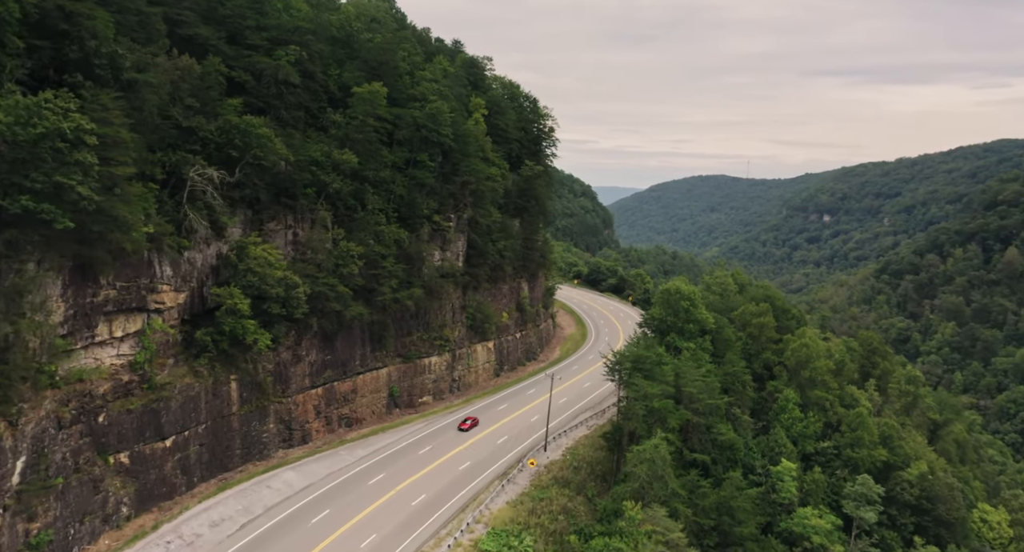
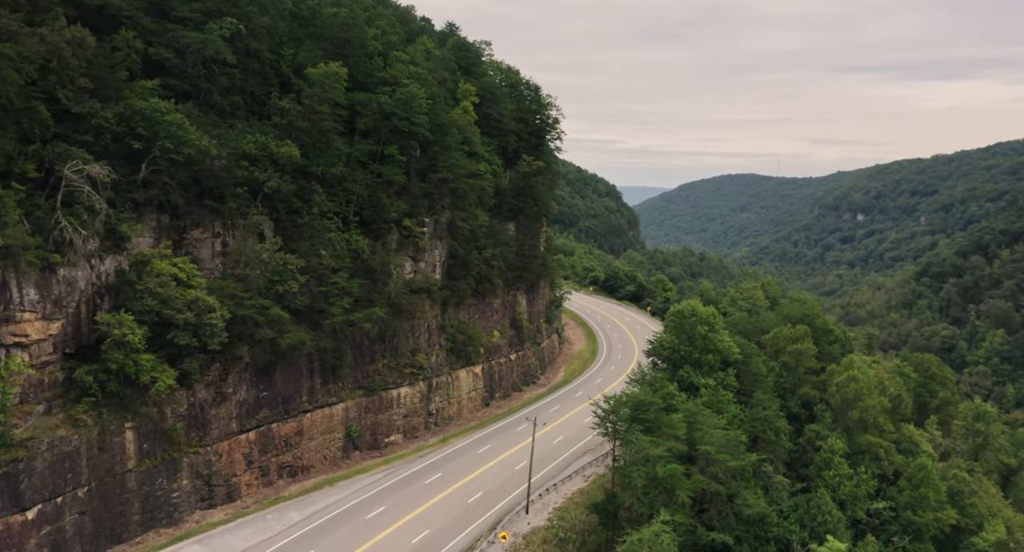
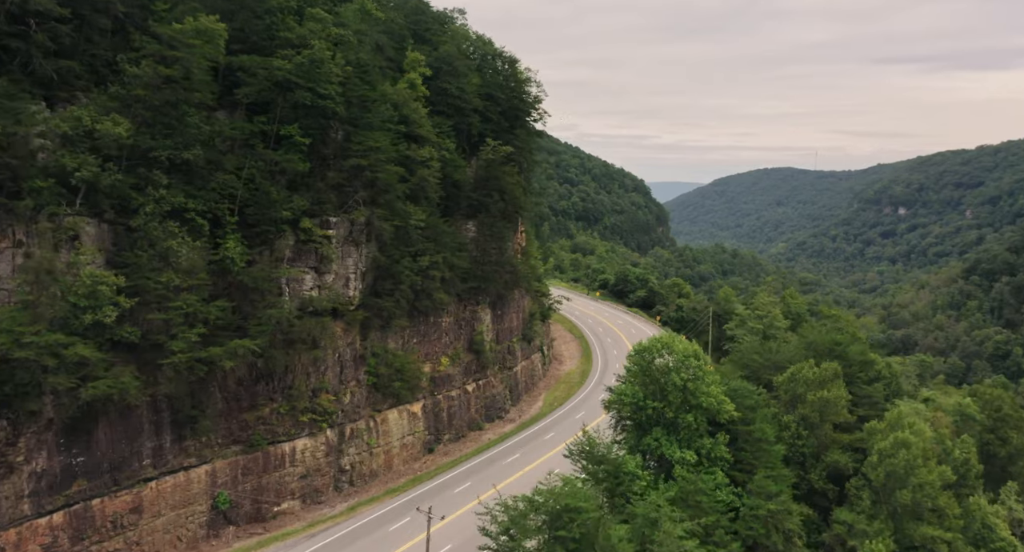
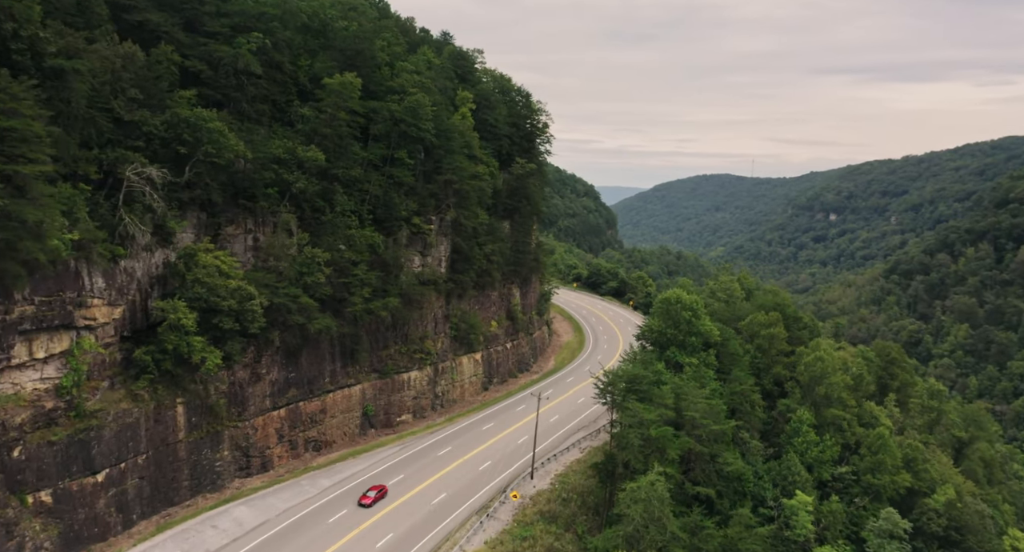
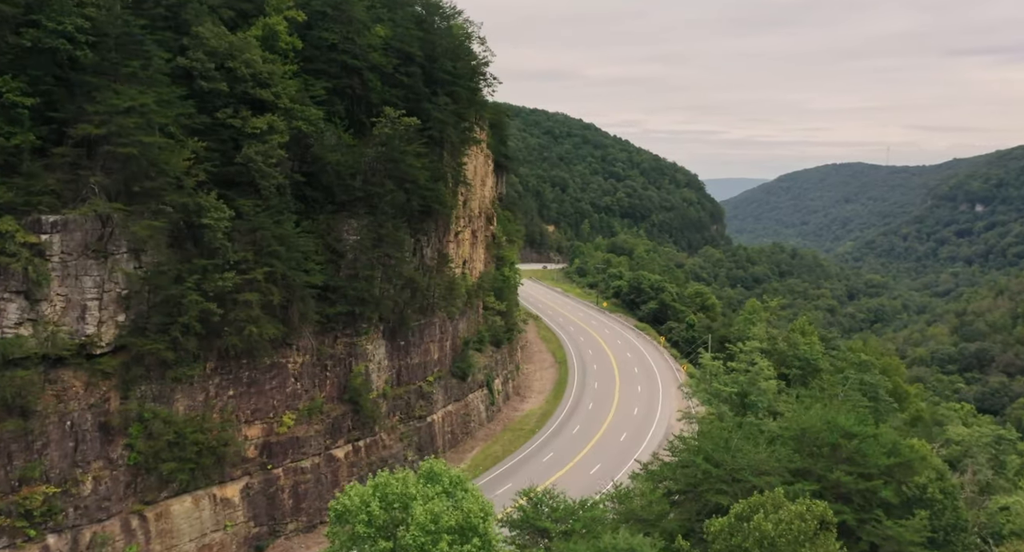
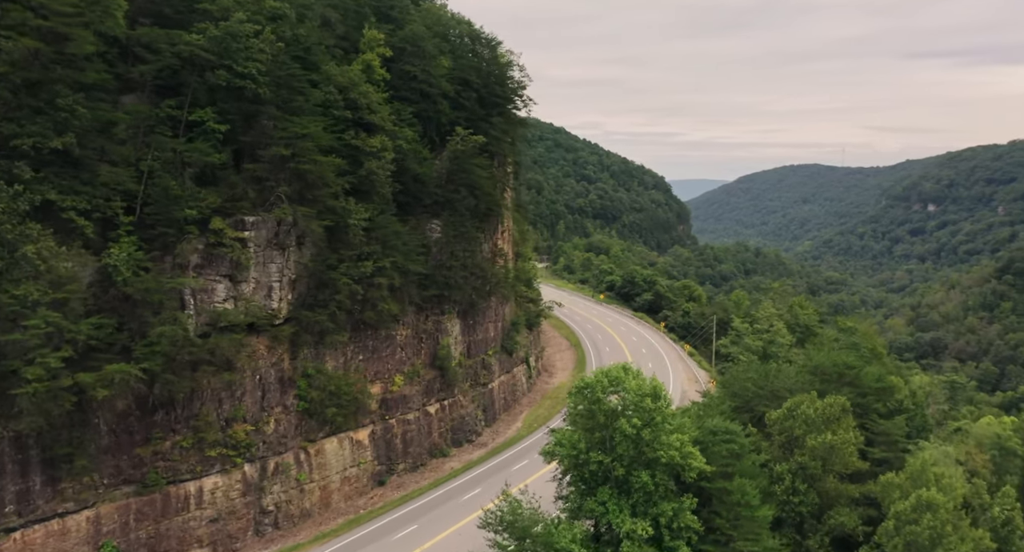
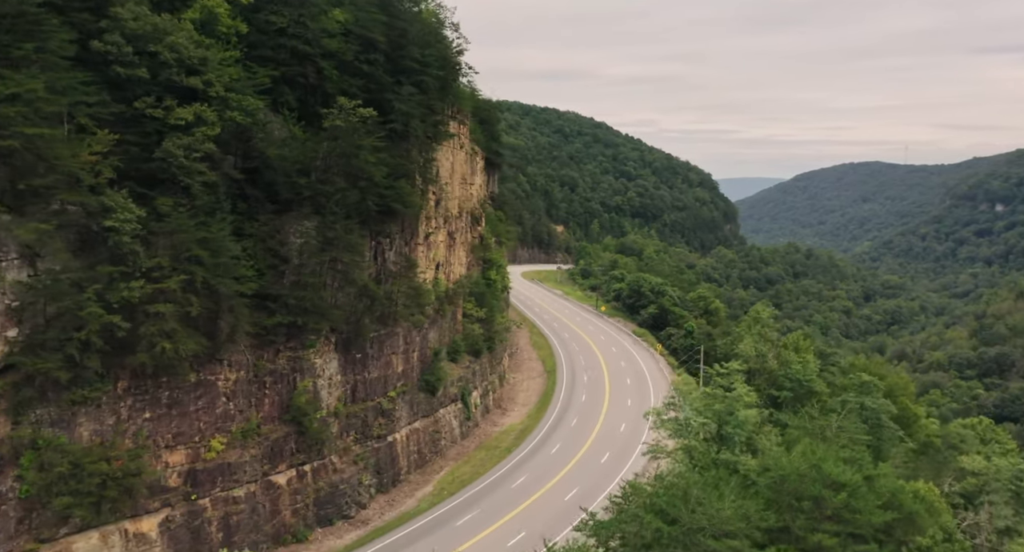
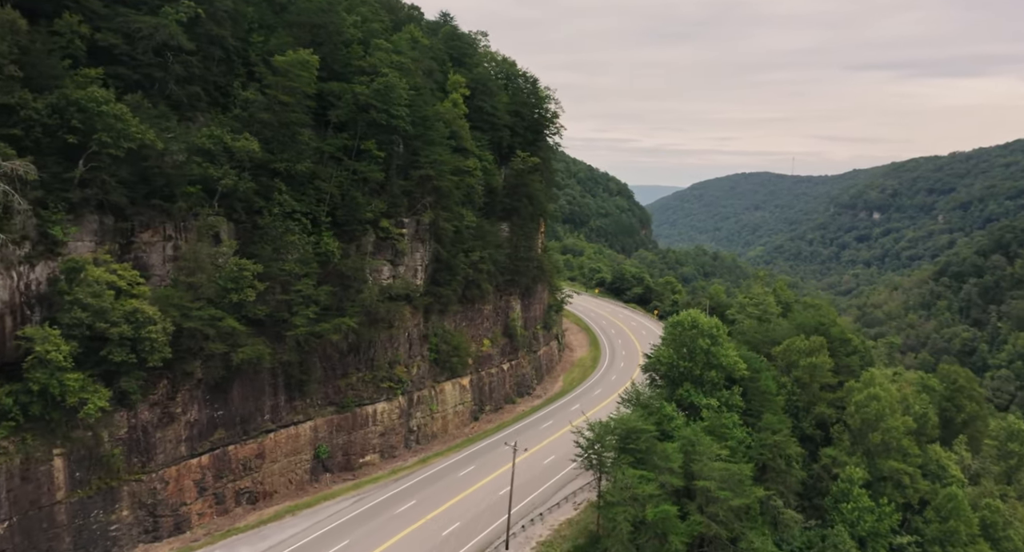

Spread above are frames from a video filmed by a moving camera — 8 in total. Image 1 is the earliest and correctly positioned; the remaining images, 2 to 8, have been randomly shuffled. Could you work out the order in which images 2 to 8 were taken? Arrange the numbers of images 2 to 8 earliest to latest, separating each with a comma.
4, 2, 8, 3, 6, 5, 7
